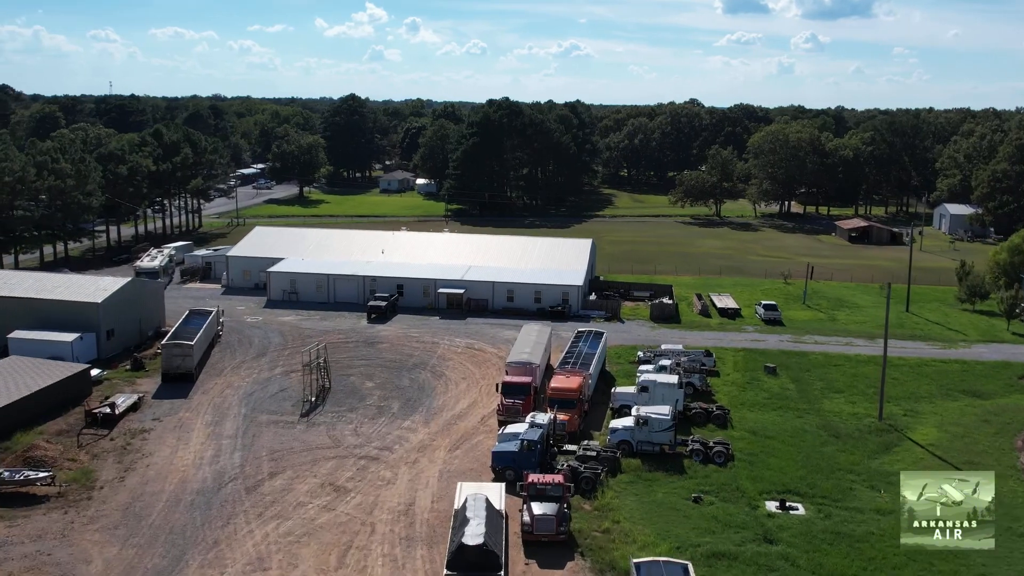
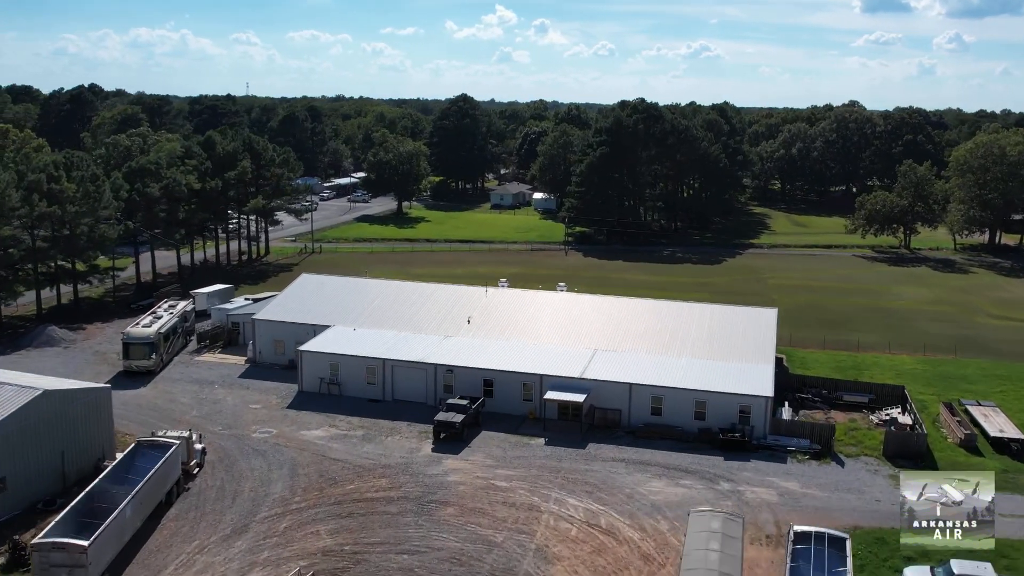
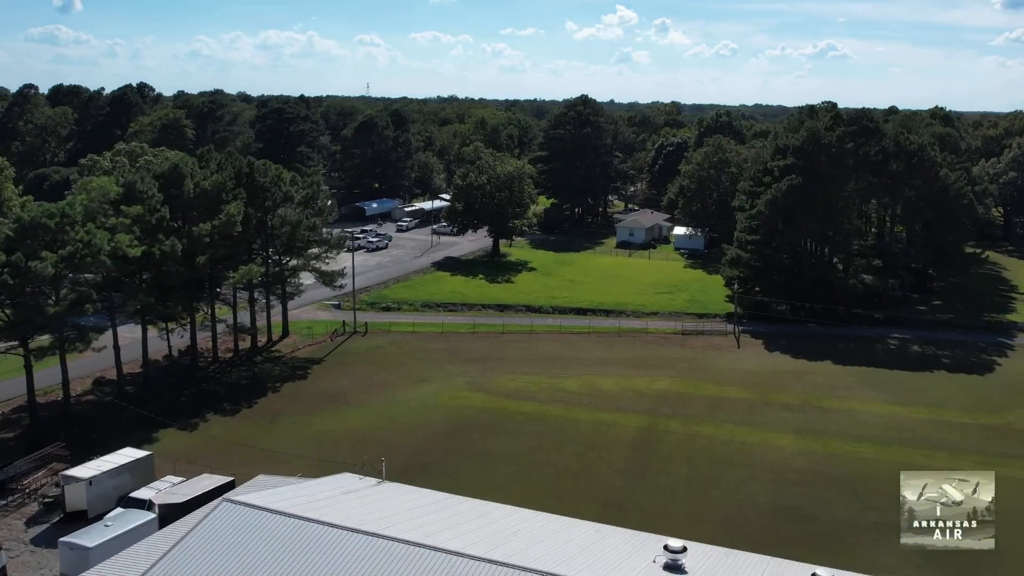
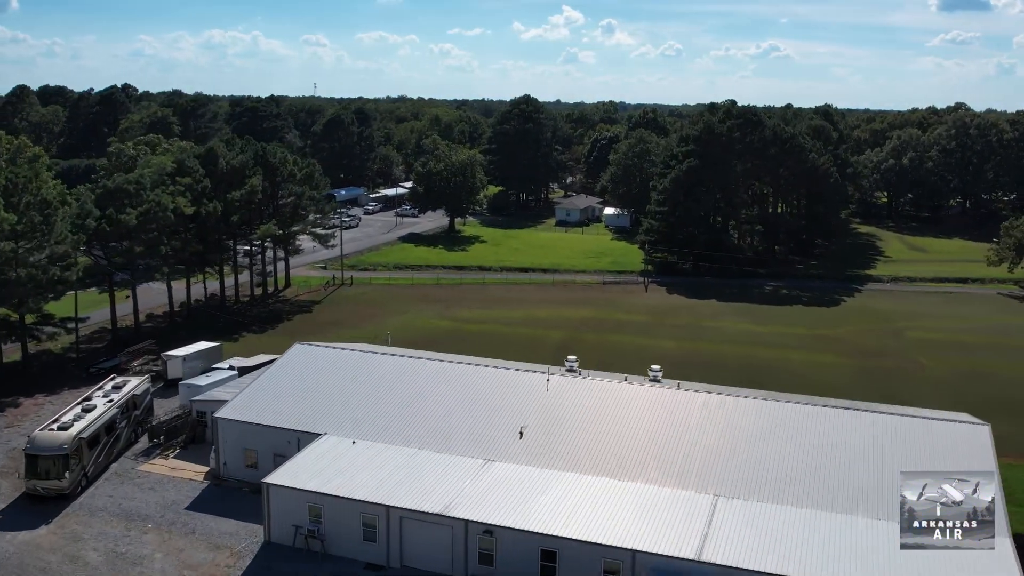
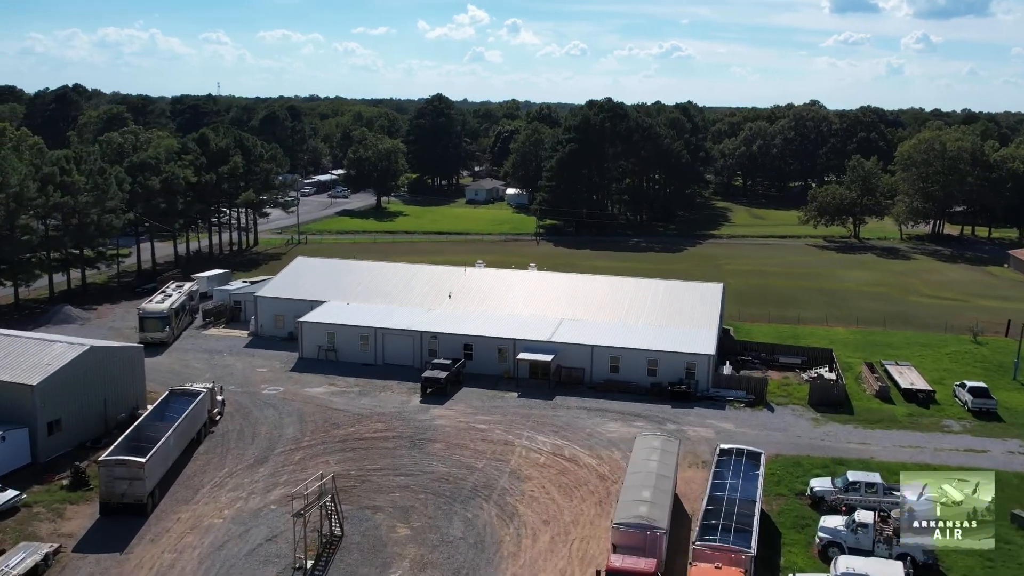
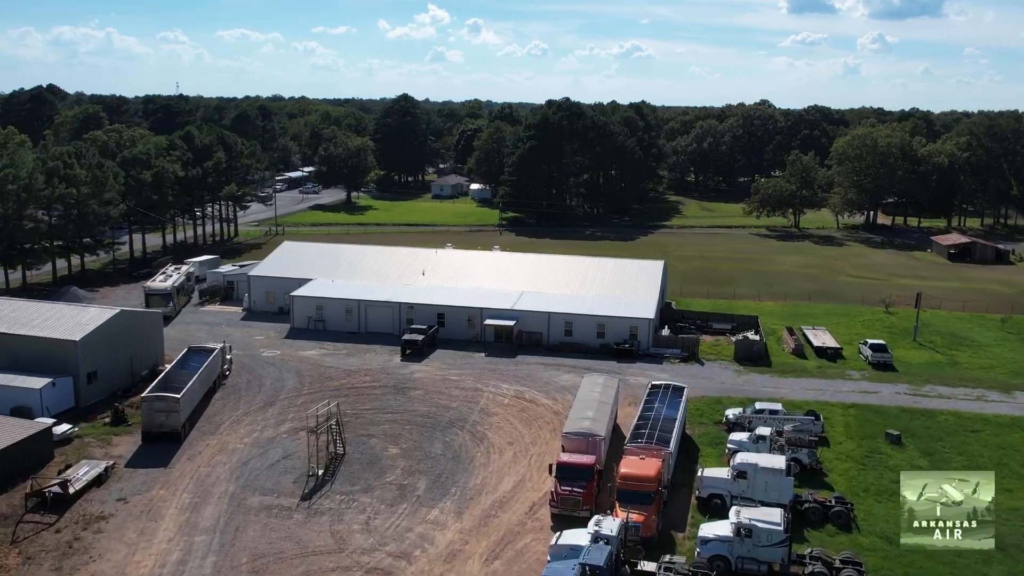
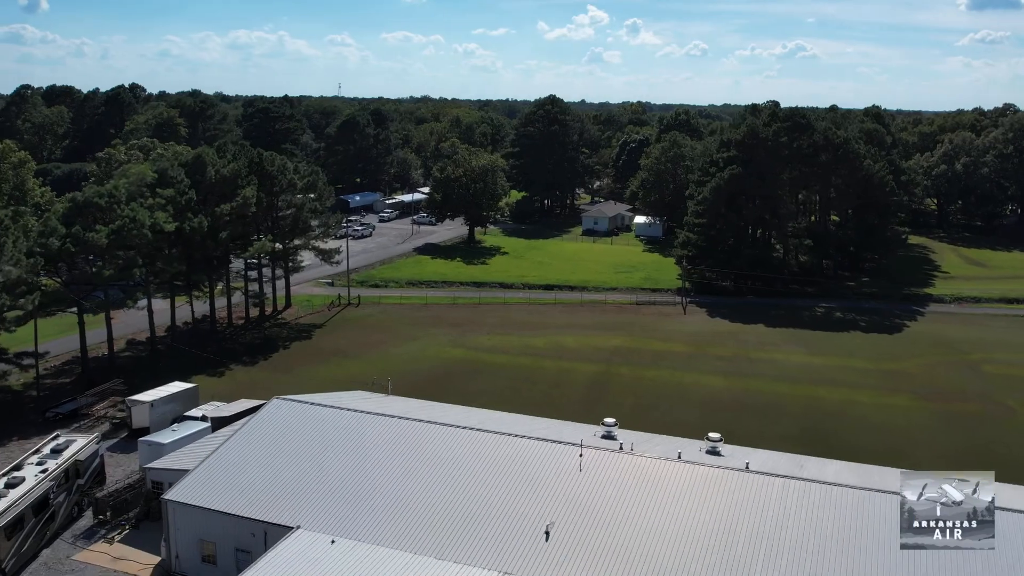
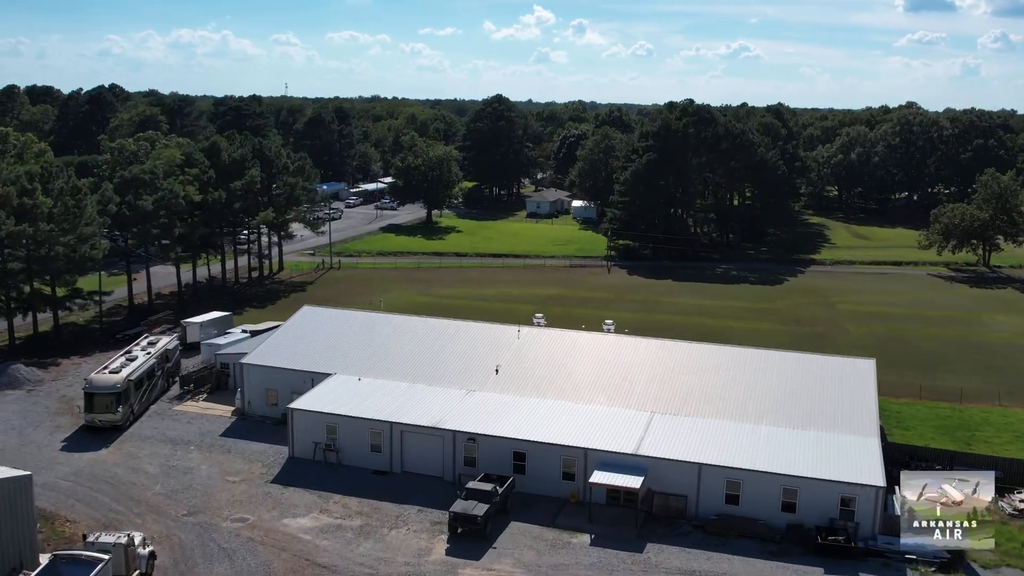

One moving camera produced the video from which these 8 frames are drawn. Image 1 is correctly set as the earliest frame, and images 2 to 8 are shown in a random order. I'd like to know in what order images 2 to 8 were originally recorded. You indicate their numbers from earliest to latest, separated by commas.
6, 5, 2, 8, 4, 7, 3
